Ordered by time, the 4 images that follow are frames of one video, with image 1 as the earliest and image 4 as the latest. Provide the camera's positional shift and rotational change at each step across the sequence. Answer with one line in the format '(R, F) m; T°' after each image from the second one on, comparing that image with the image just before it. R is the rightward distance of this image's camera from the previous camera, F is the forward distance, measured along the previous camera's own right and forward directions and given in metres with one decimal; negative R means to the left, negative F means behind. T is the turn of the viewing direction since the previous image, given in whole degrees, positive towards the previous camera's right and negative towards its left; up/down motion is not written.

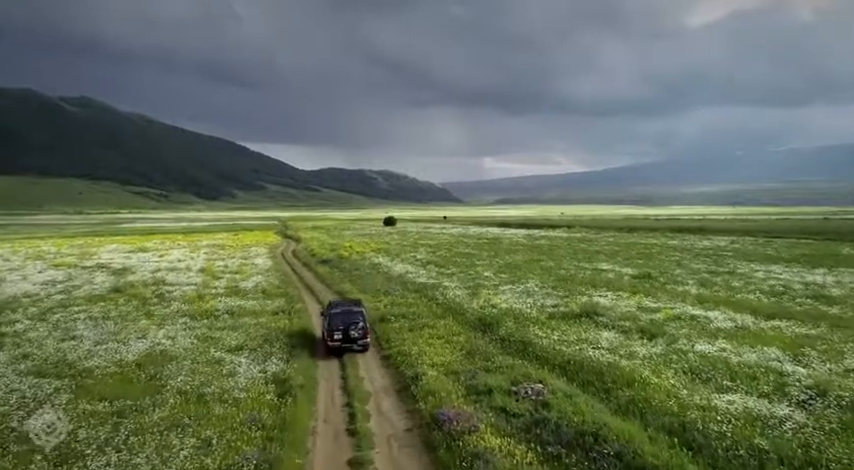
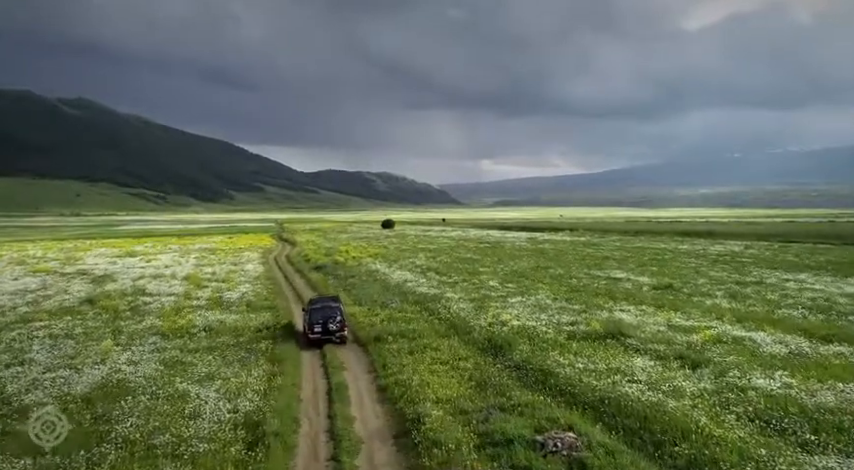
(-0.2, +3.6) m; 0°
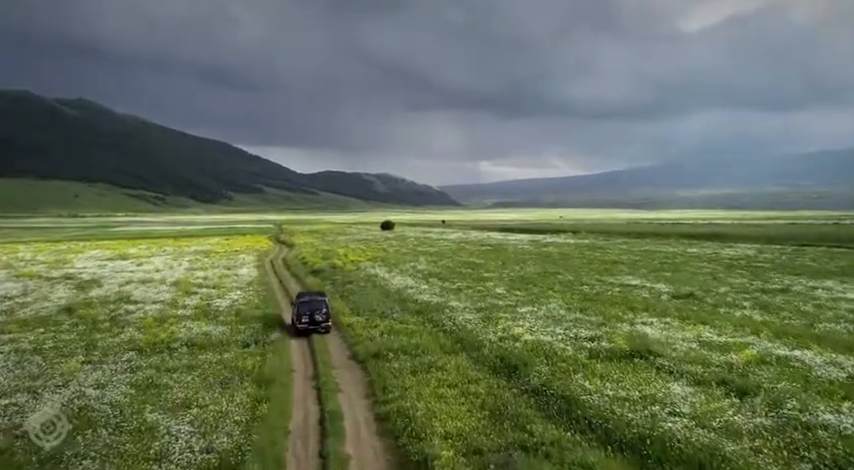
(-0.3, +2.7) m; 0°
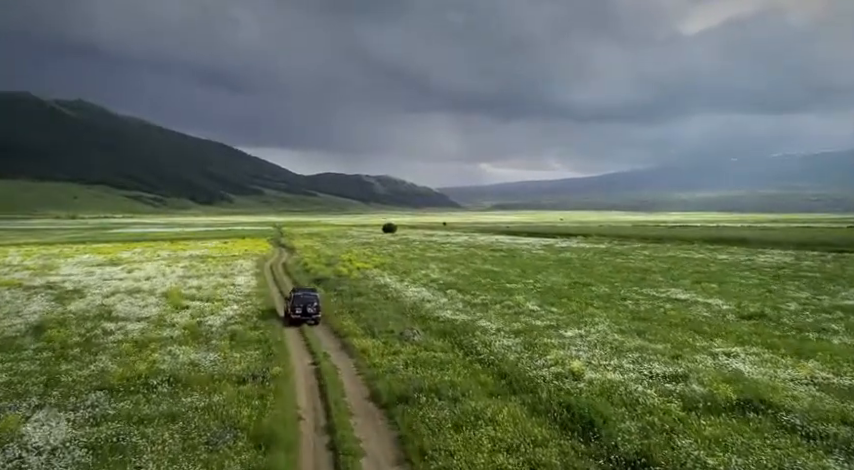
(-1.6, +5.1) m; 0°
